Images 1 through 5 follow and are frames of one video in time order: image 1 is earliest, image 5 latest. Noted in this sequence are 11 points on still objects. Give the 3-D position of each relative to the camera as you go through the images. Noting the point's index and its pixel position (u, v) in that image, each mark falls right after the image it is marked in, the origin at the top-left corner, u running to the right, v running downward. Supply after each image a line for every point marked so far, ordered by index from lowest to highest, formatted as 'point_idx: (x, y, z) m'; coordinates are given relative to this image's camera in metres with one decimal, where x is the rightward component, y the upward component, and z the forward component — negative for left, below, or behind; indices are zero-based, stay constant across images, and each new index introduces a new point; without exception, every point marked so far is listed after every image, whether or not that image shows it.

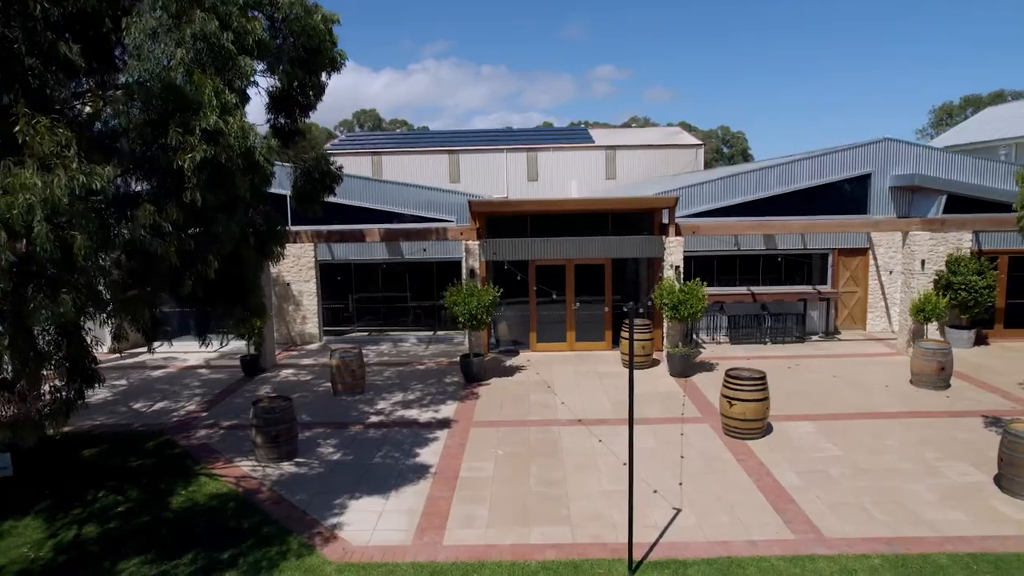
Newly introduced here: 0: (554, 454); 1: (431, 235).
0: (+0.1, -0.5, +3.4) m
1: (-0.5, +0.3, +5.6) m
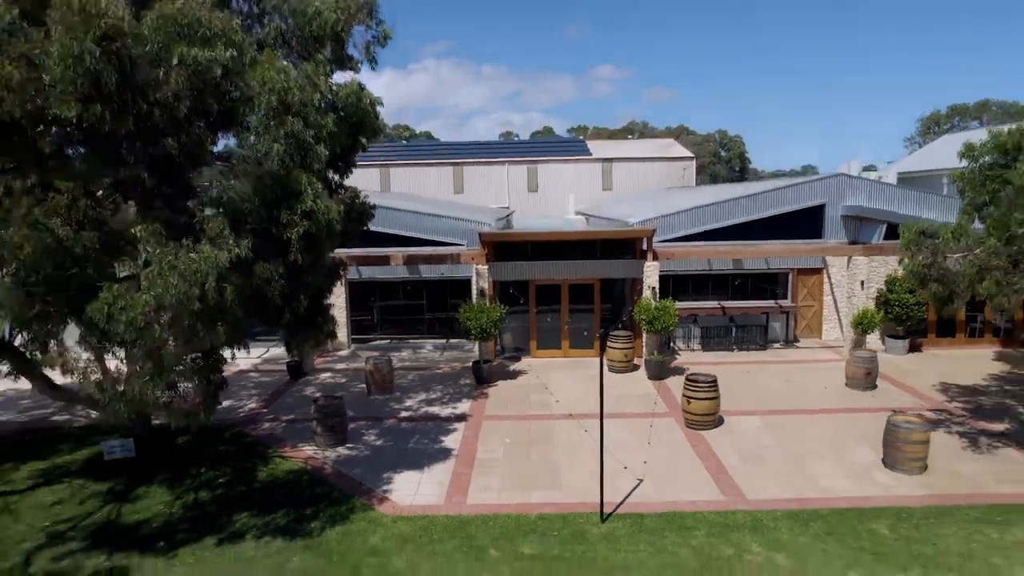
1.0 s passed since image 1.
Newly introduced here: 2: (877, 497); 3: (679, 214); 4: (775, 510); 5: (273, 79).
0: (+0.1, -0.6, +4.4) m
1: (-0.4, +0.2, +6.6) m
2: (+1.3, -0.7, +3.5) m
3: (+1.0, +0.5, +6.6) m
4: (+0.9, -0.7, +3.3) m
5: (-0.8, +0.7, +3.1) m
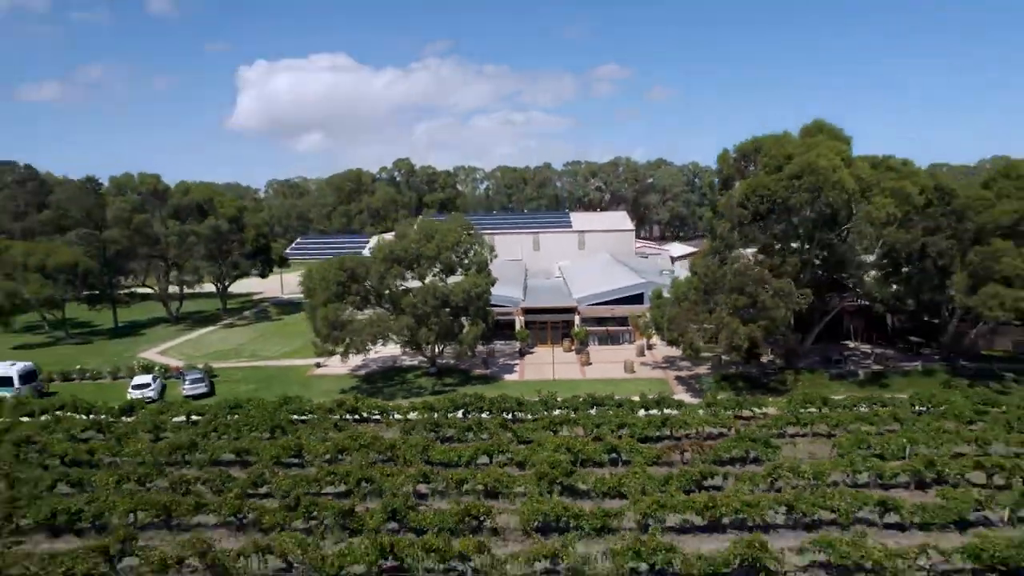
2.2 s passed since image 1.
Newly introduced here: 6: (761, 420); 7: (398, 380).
0: (+0.5, -1.3, +16.5) m
1: (-0.1, -0.4, +18.7) m
2: (+1.6, -1.3, +15.6) m
3: (+1.4, -0.1, +18.7) m
4: (+1.2, -1.4, +15.4) m
5: (-0.5, 0.0, +15.2) m
6: (+3.0, -1.5, +12.0) m
7: (-1.8, -1.4, +15.7) m
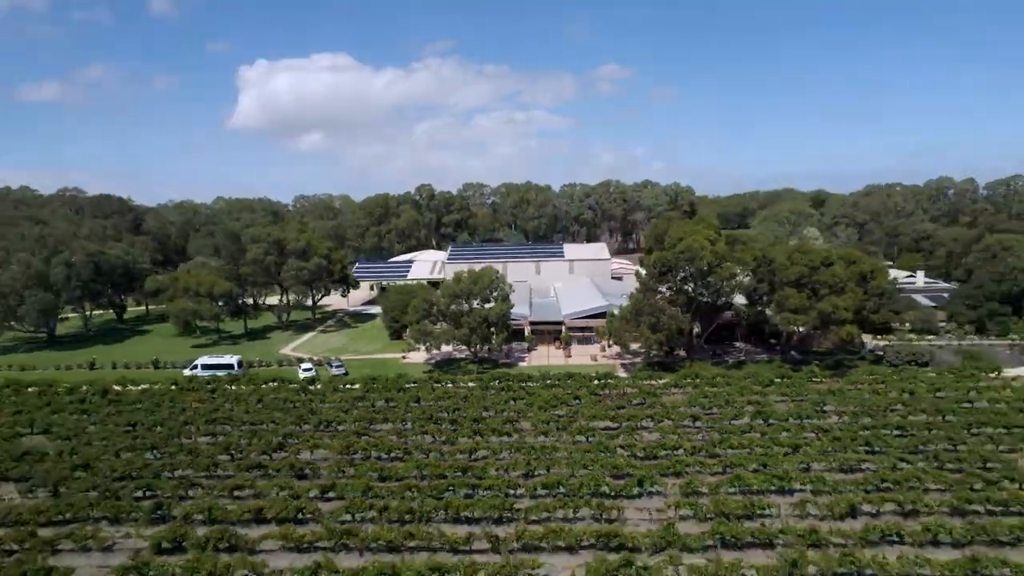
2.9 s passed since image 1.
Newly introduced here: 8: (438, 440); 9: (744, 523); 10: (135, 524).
0: (+0.8, -1.9, +26.9) m
1: (+0.2, -1.0, +29.1) m
2: (+1.9, -1.9, +26.0) m
3: (+1.7, -0.7, +29.1) m
4: (+1.5, -2.0, +25.9) m
5: (-0.2, -0.6, +25.7) m
6: (+3.3, -2.1, +22.4) m
7: (-1.5, -2.0, +26.1) m
8: (-1.3, -2.7, +18.0) m
9: (+3.0, -2.9, +12.9) m
10: (-5.1, -3.1, +13.6) m
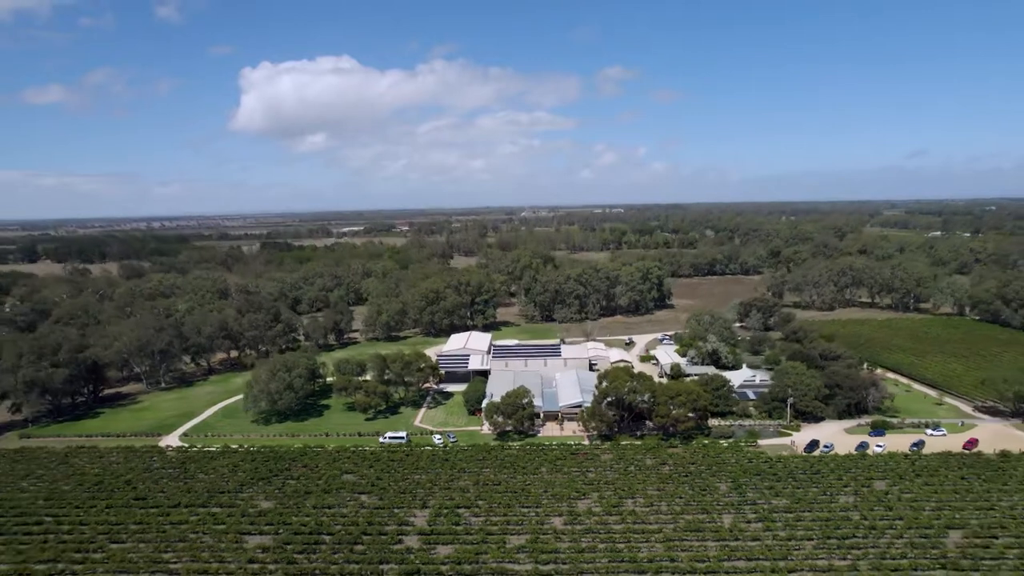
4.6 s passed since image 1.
0: (+1.9, -7.6, +54.4) m
1: (+1.4, -6.8, +56.6) m
2: (+3.1, -7.7, +53.5) m
3: (+2.9, -6.4, +56.6) m
4: (+2.7, -7.7, +53.4) m
5: (+1.0, -6.3, +53.2) m
6: (+4.5, -7.8, +49.9) m
7: (-0.3, -7.7, +53.6) m
8: (-0.2, -8.4, +45.5) m
9: (+4.1, -8.7, +40.4) m
10: (-3.9, -8.9, +41.1) m
